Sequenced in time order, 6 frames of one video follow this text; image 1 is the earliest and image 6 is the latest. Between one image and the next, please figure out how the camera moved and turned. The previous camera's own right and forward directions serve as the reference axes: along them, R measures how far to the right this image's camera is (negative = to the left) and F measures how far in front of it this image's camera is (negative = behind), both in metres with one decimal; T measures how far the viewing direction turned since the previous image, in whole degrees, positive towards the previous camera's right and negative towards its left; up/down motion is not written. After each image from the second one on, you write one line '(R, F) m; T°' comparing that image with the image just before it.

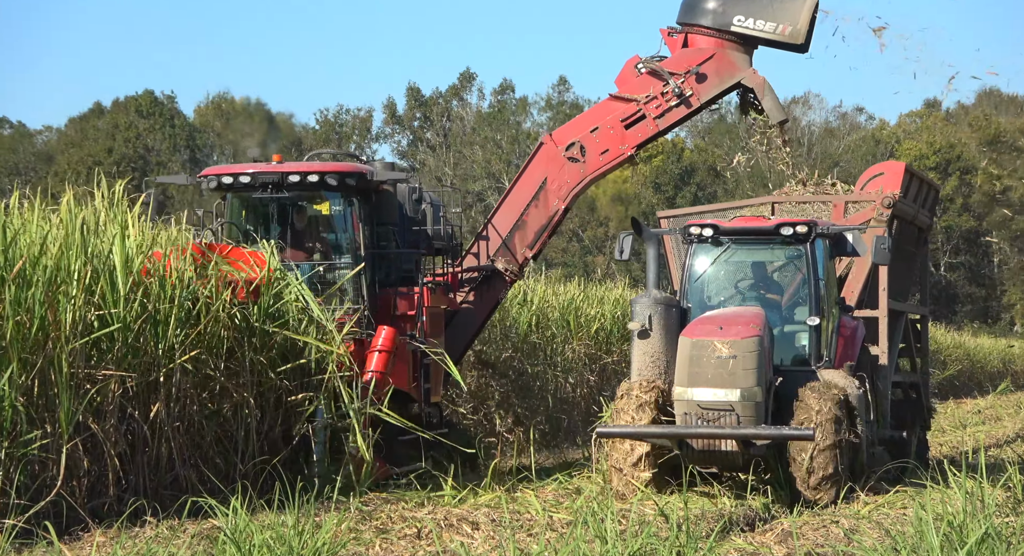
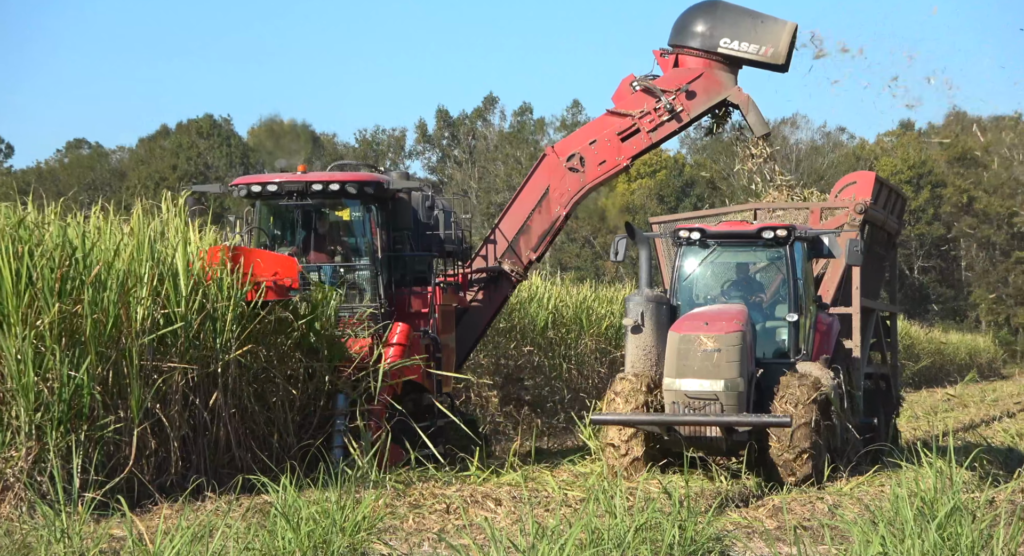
(0.0, -0.8) m; 0°
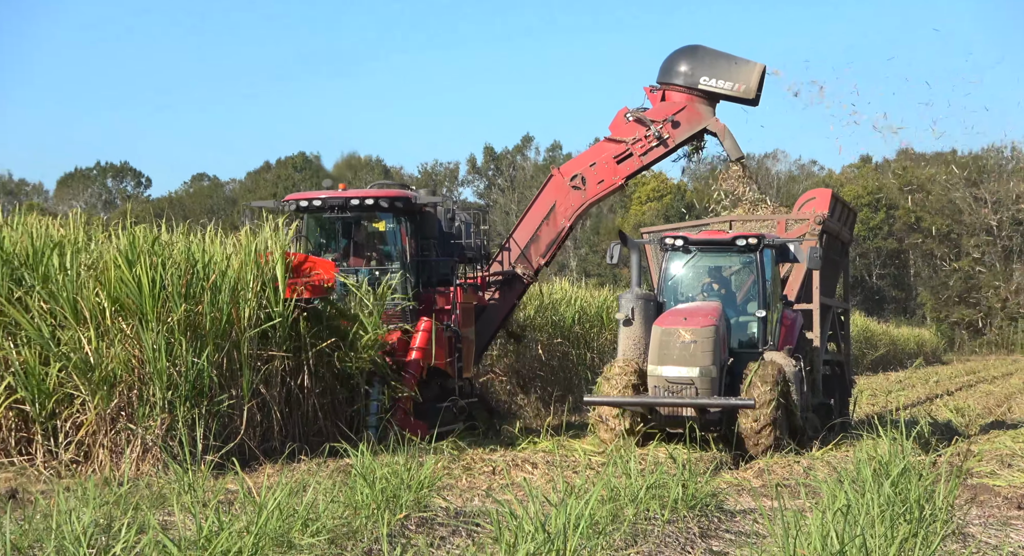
(-0.1, -1.8) m; -1°
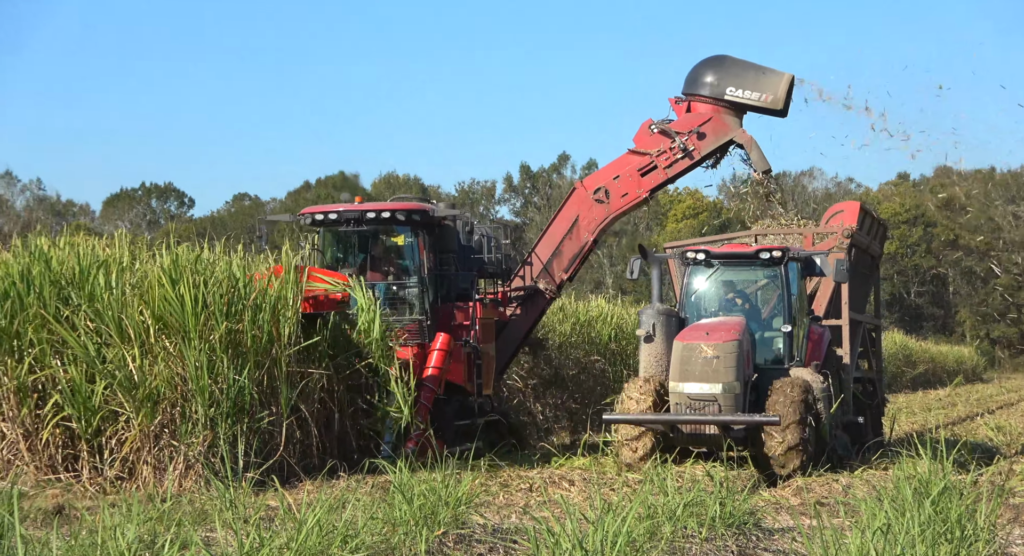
(+0.1, -0.1) m; -2°
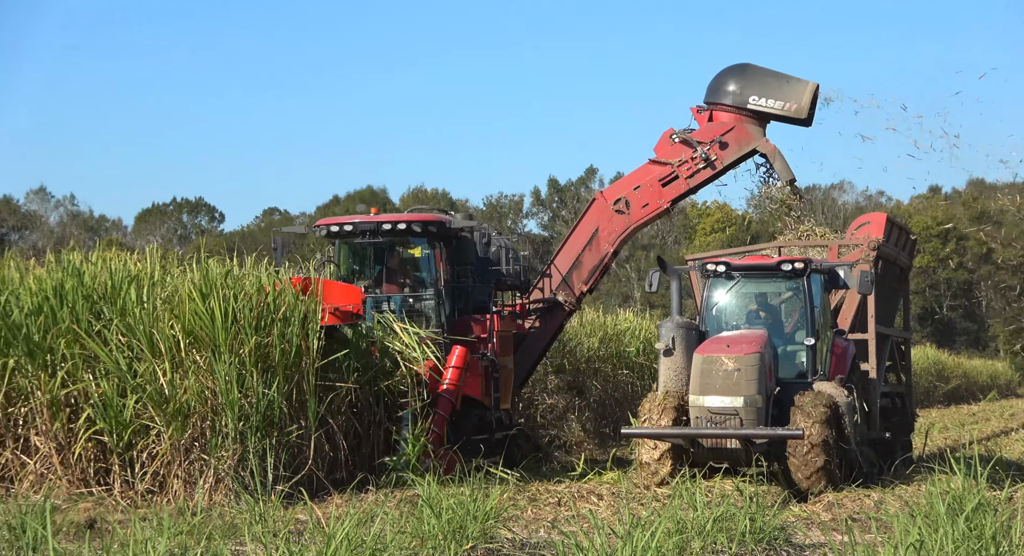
(+0.1, 0.0) m; -2°
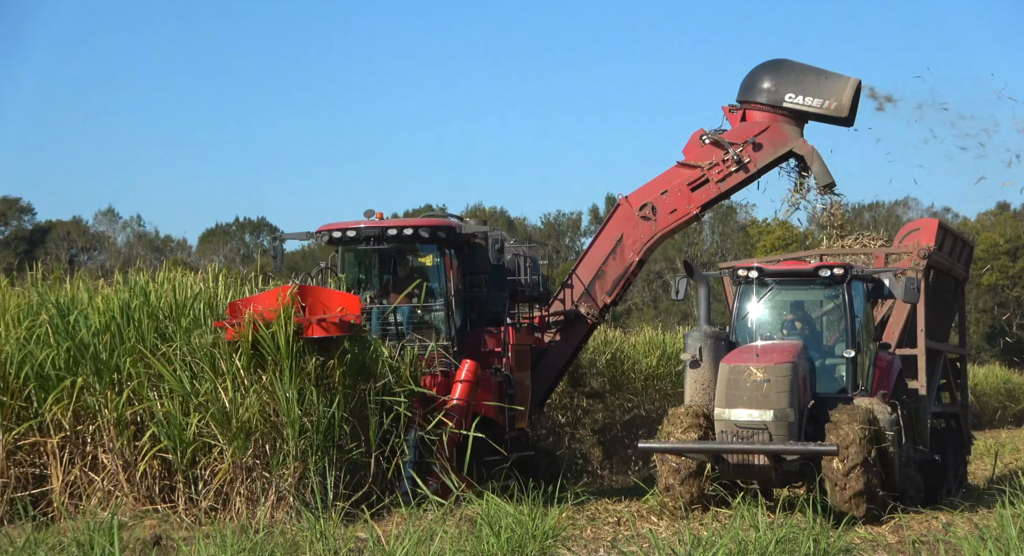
(+0.3, 0.0) m; -4°
